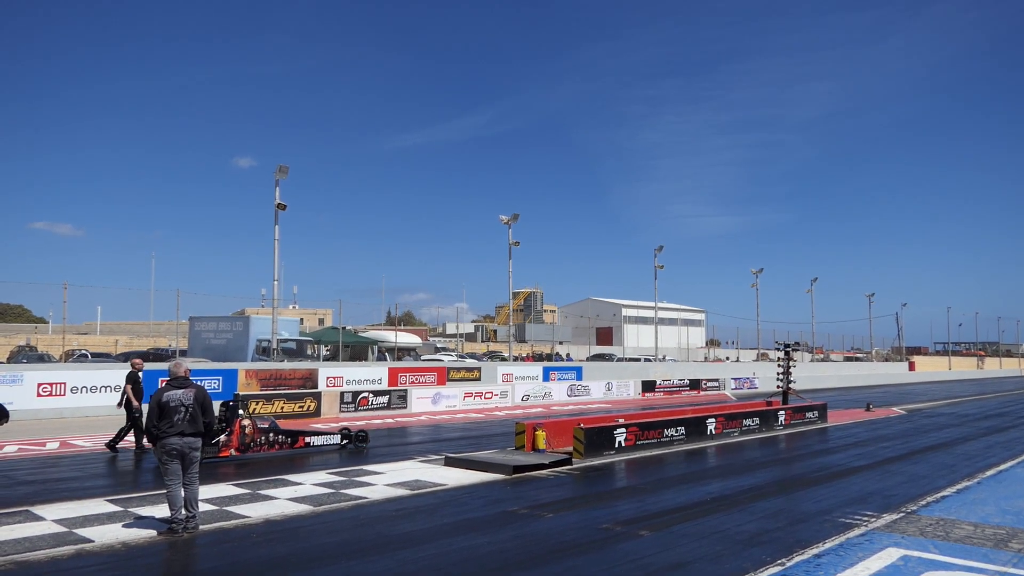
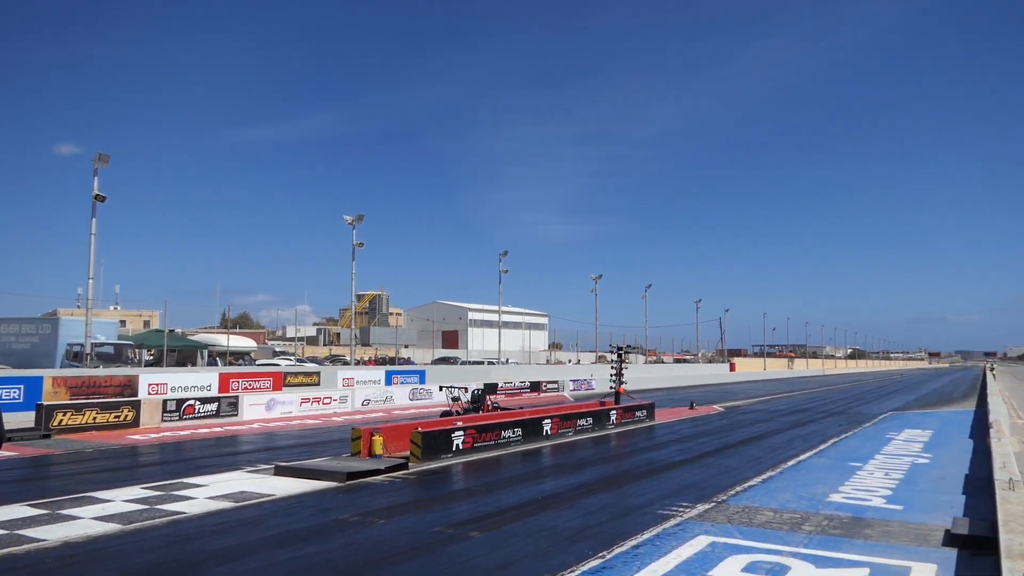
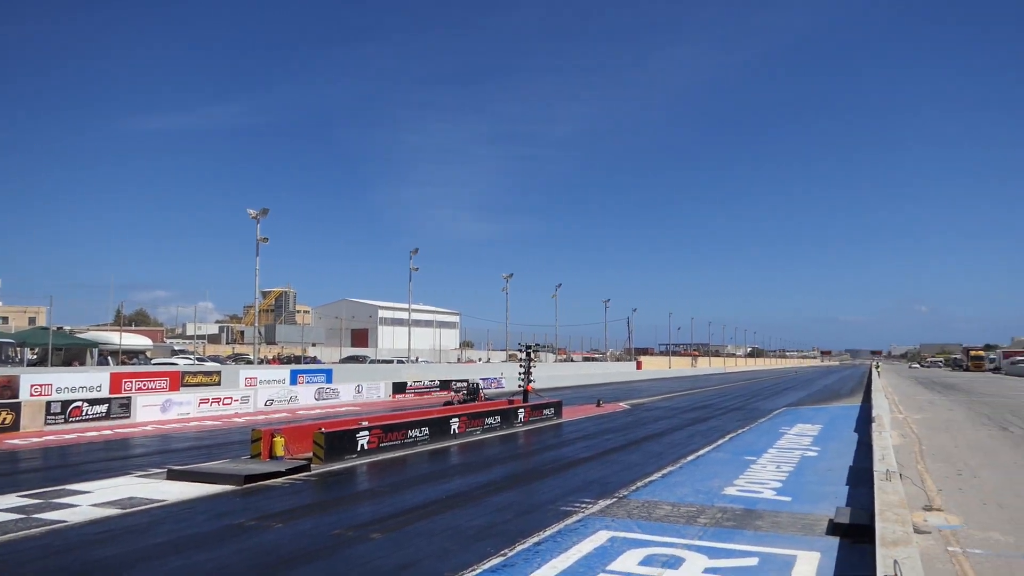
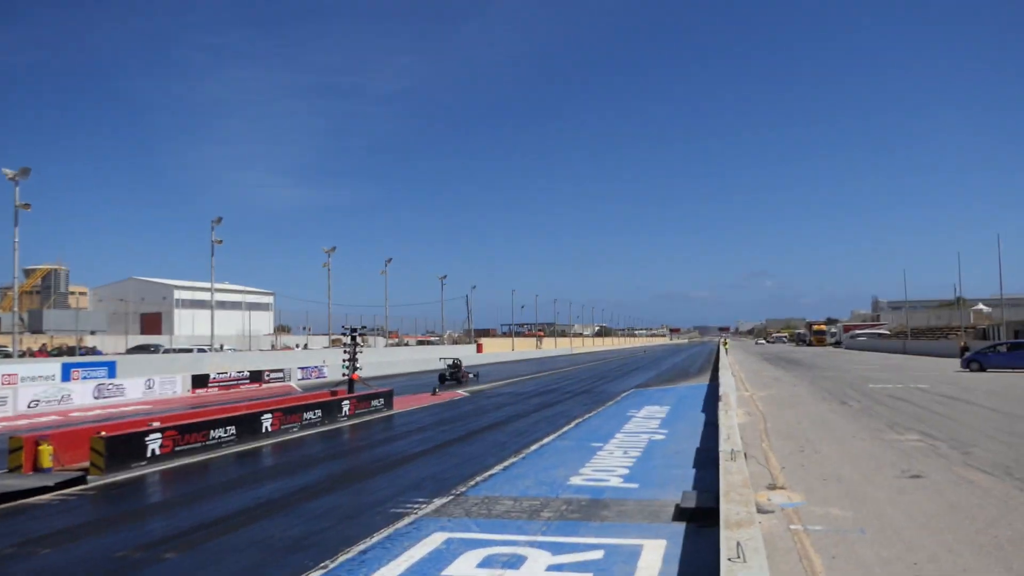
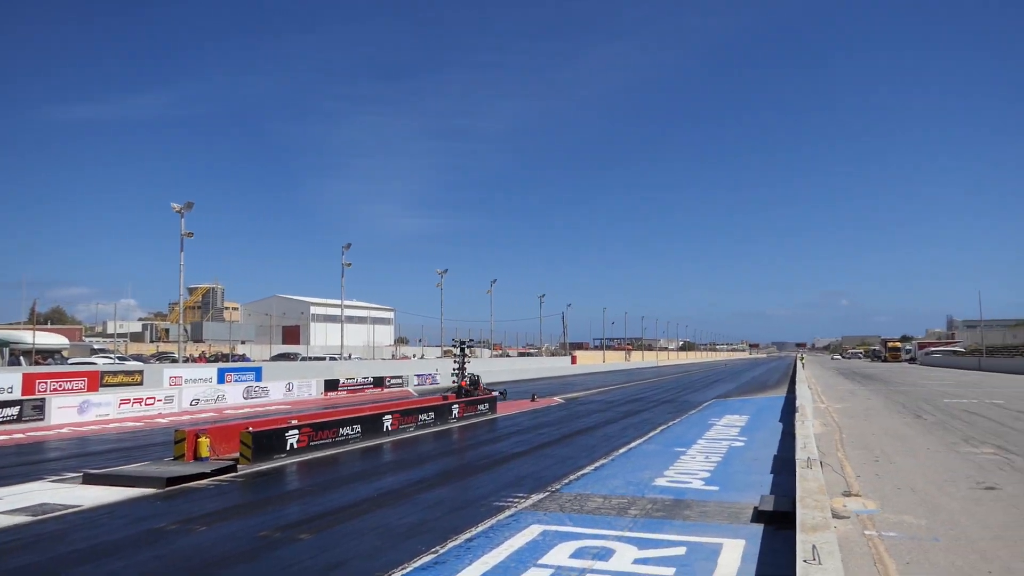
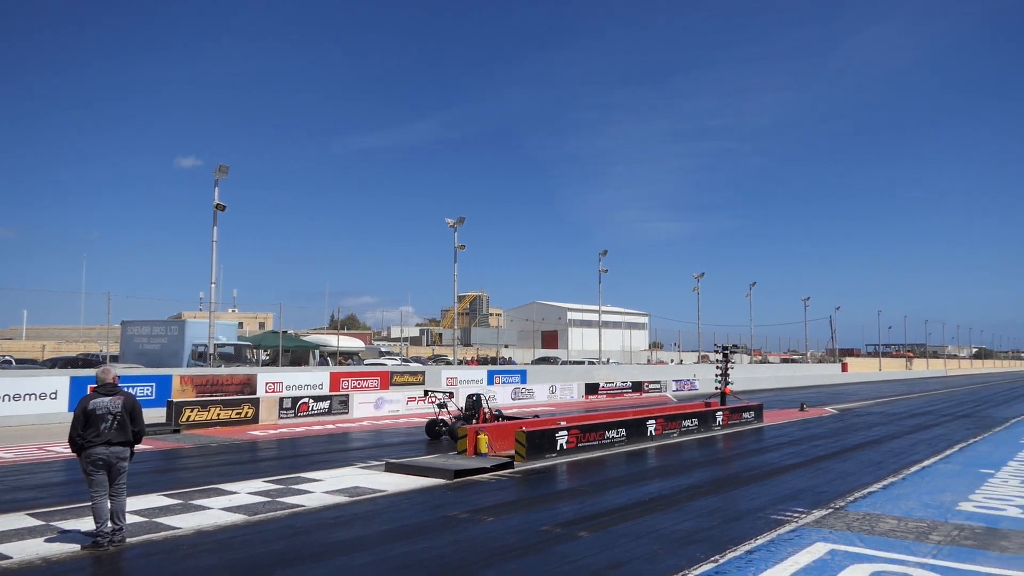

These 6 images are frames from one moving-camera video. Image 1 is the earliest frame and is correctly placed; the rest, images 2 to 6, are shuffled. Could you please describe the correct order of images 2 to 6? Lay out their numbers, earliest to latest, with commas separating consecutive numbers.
6, 2, 3, 5, 4
